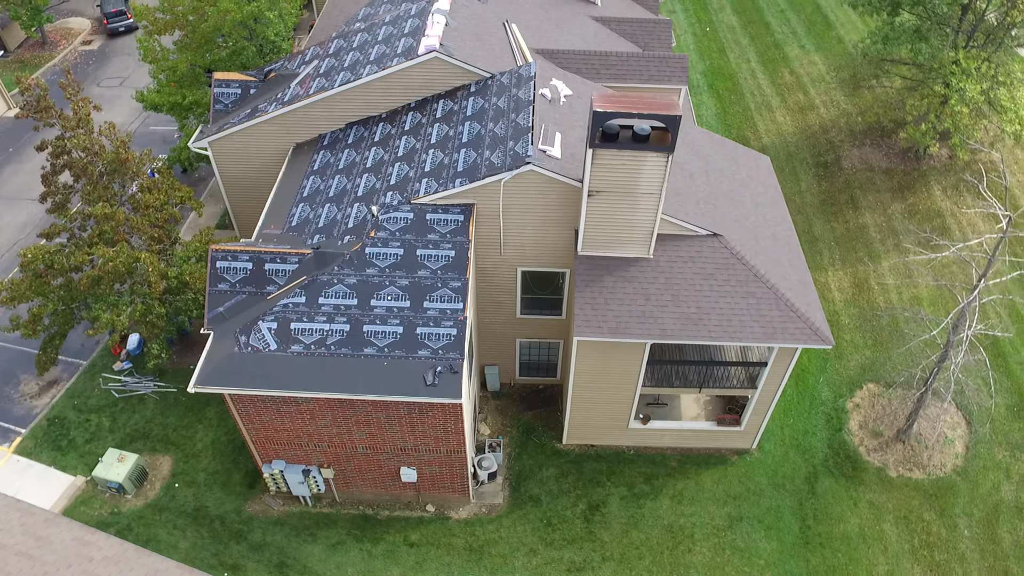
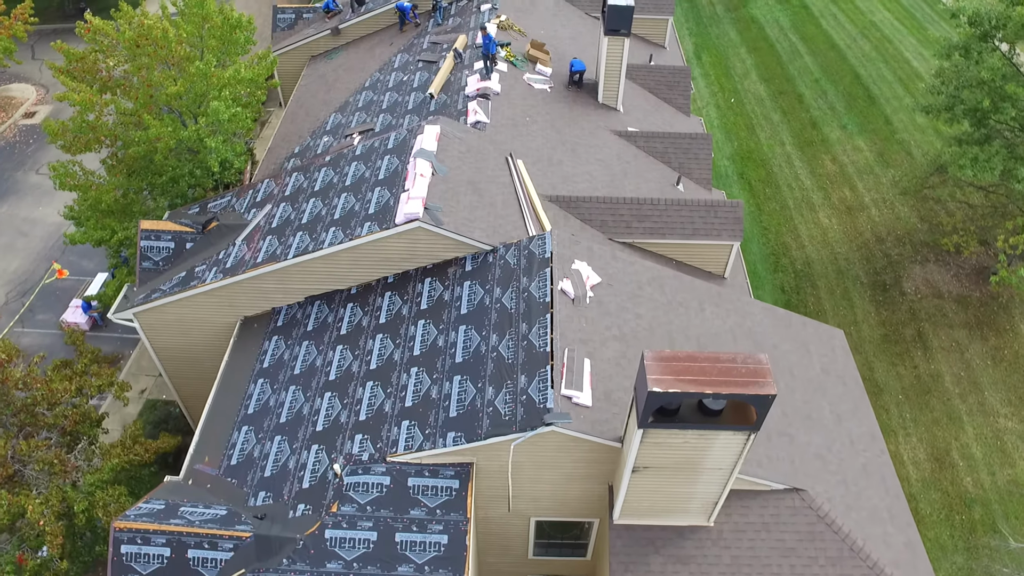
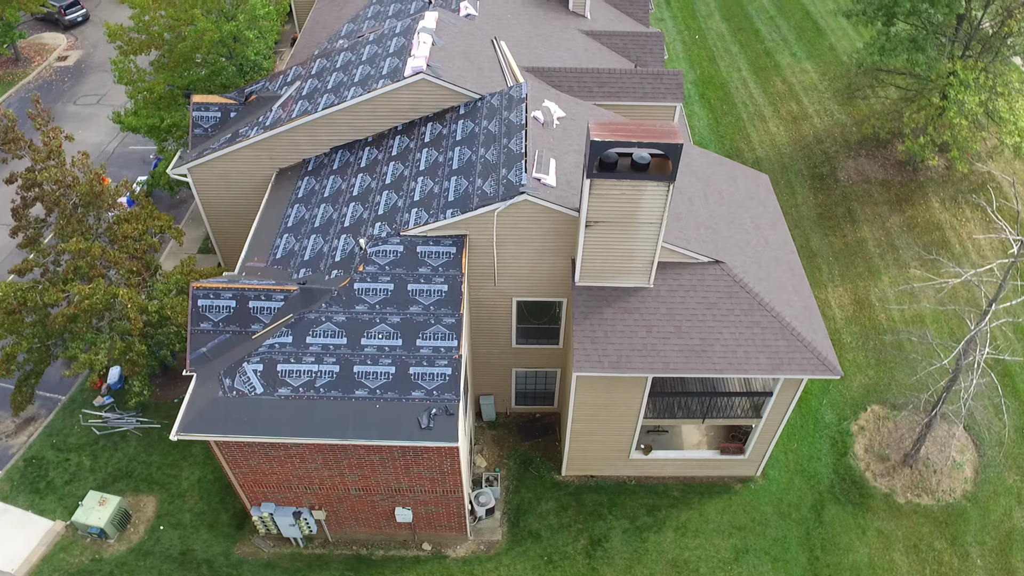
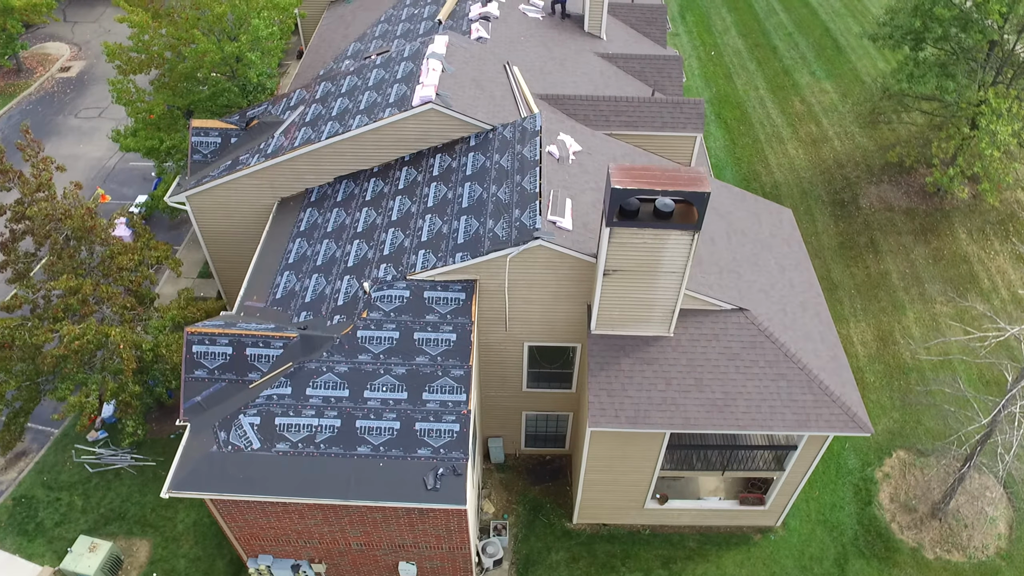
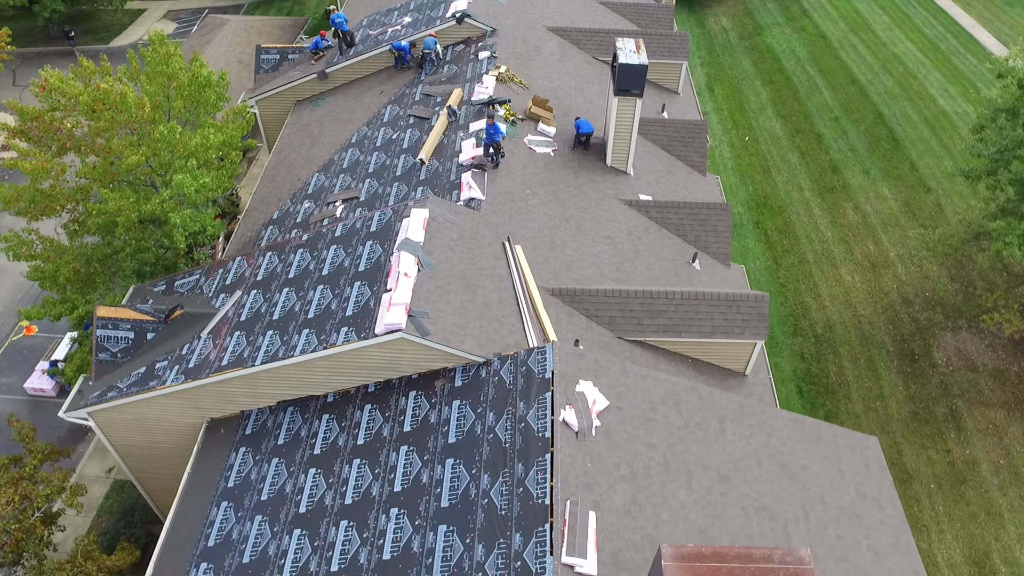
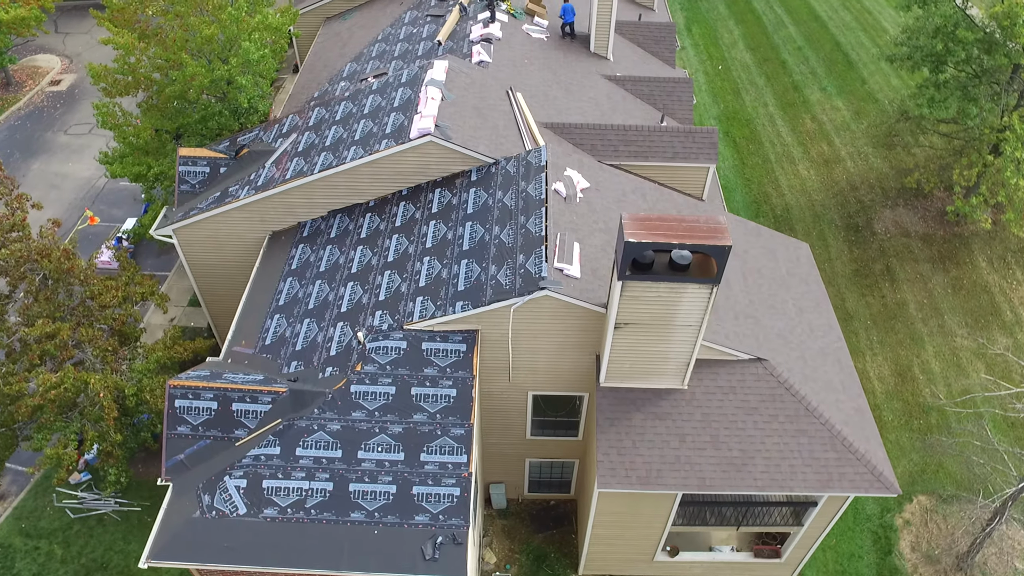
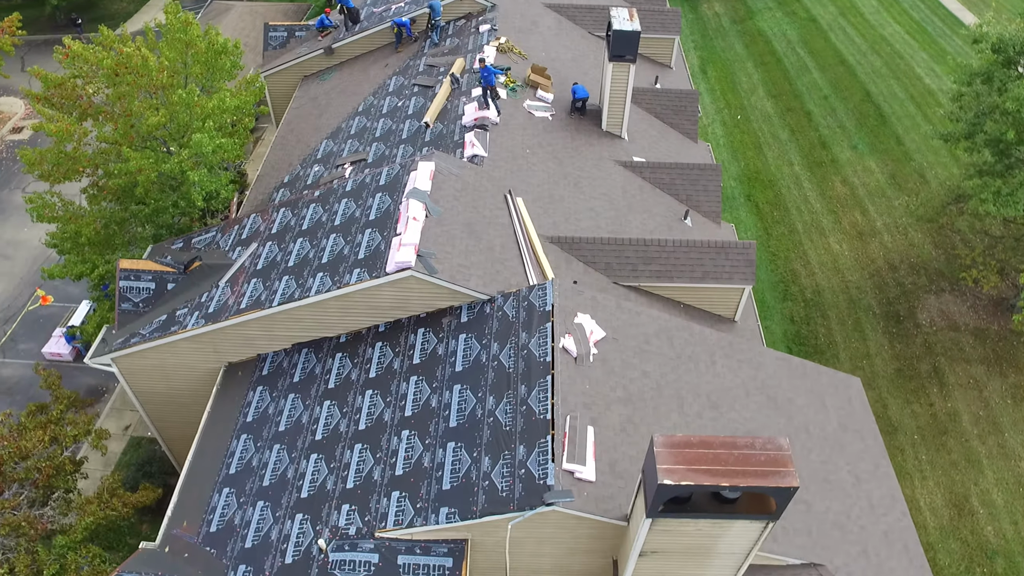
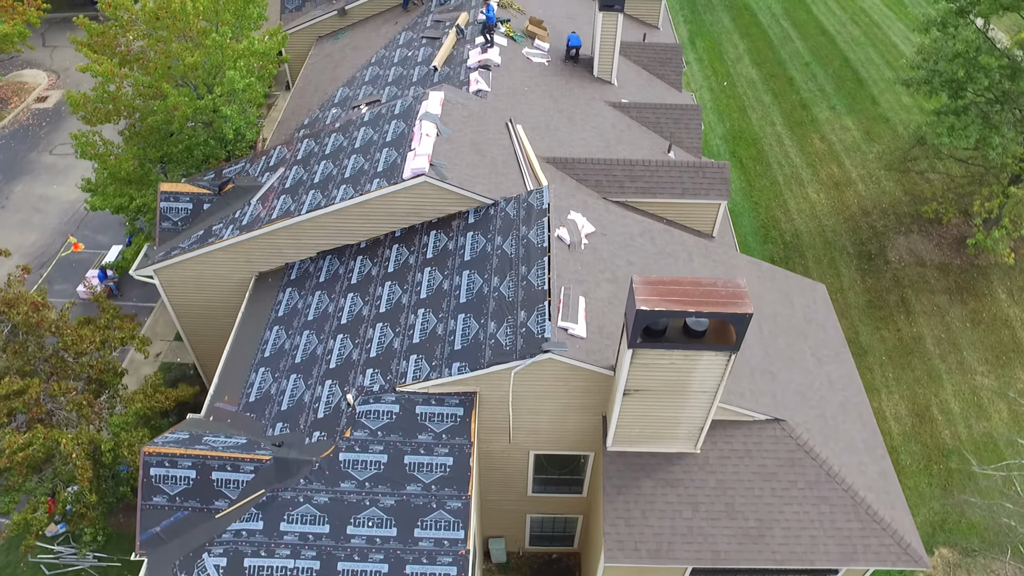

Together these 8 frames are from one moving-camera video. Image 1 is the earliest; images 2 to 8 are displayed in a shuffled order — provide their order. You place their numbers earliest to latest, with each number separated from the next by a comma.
3, 4, 6, 8, 2, 7, 5
